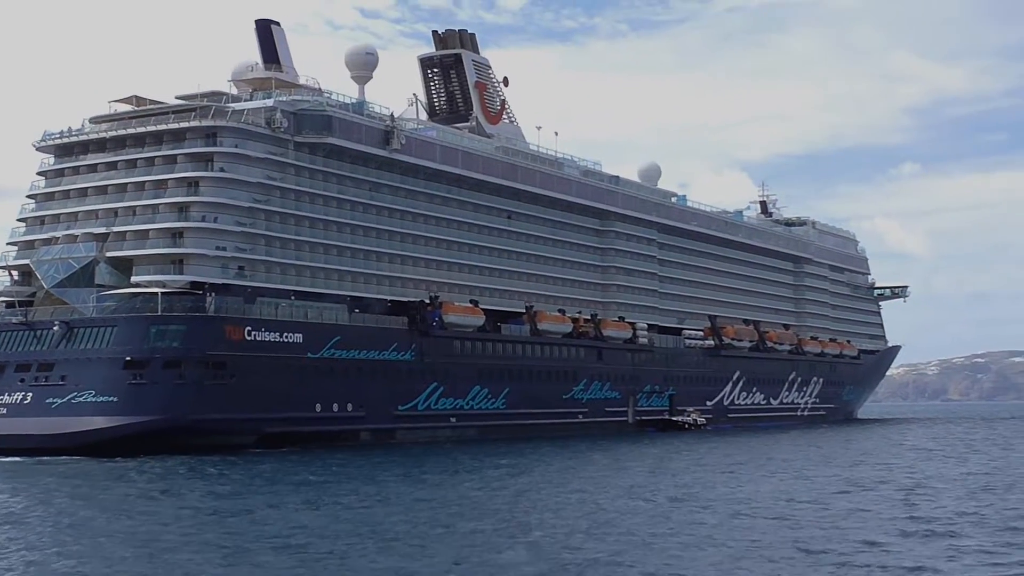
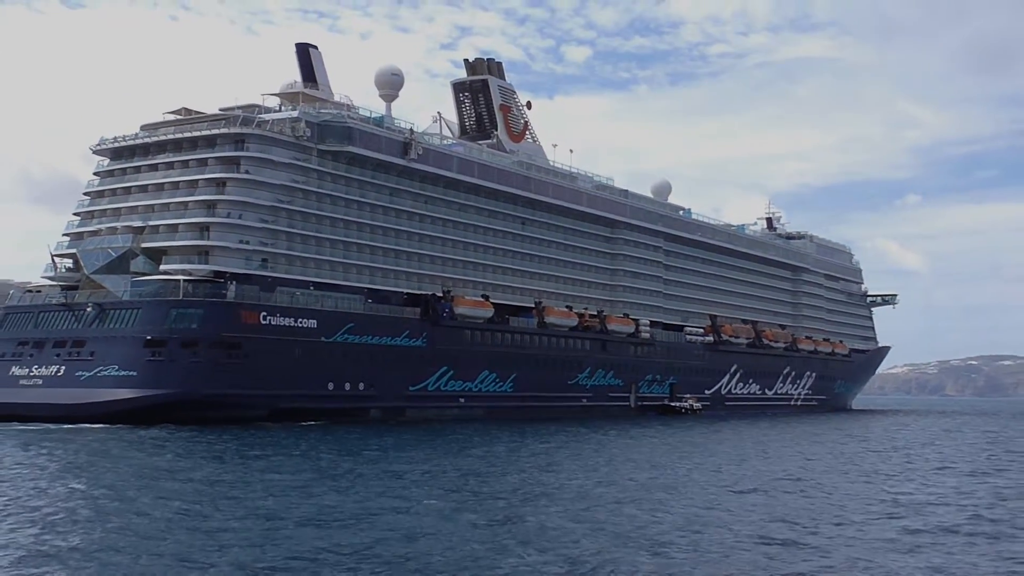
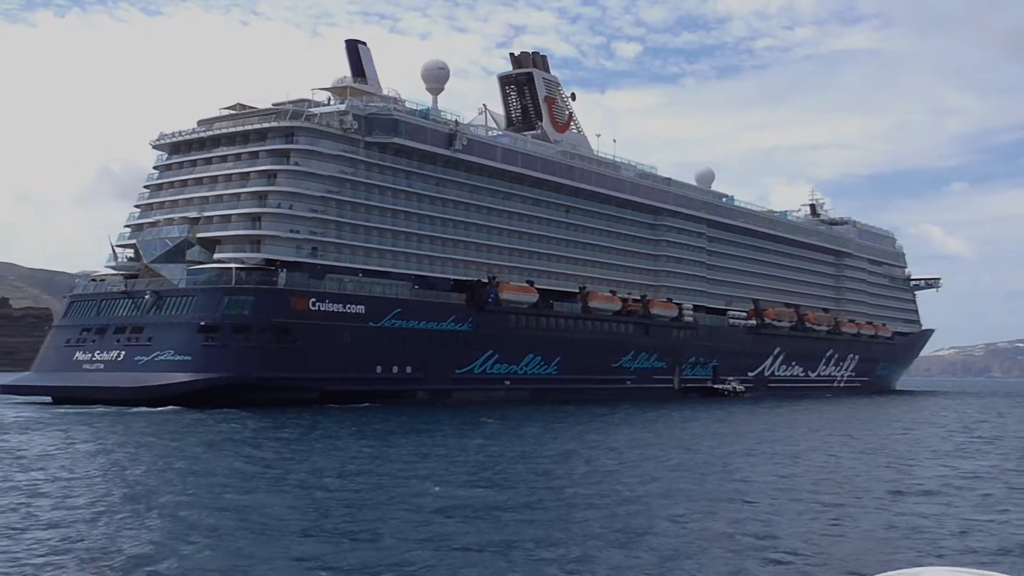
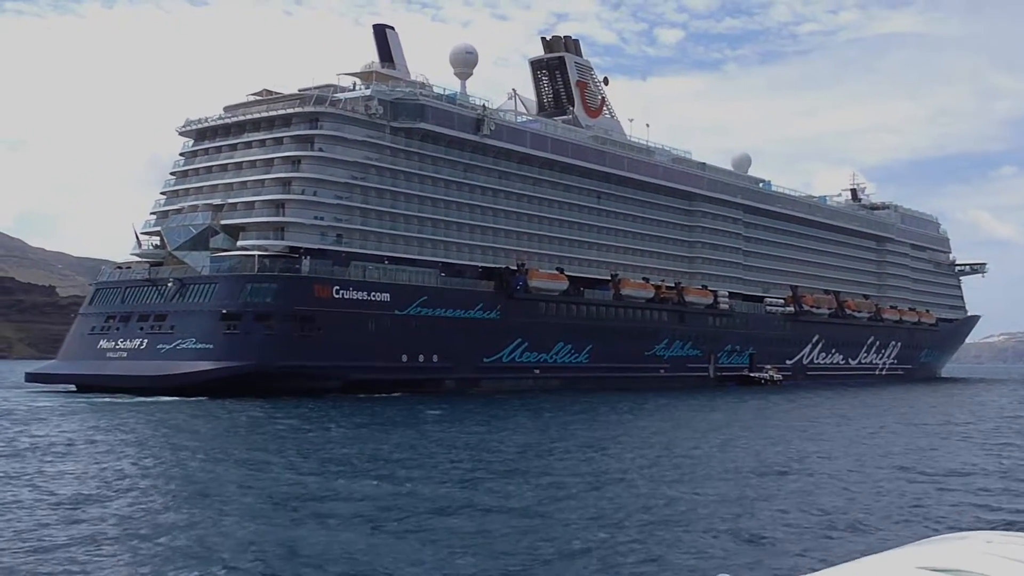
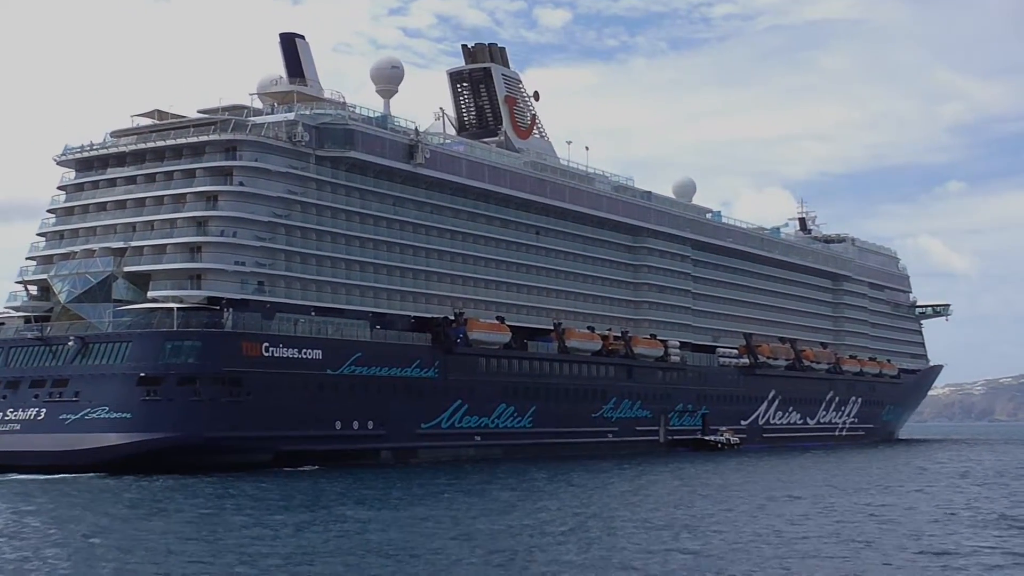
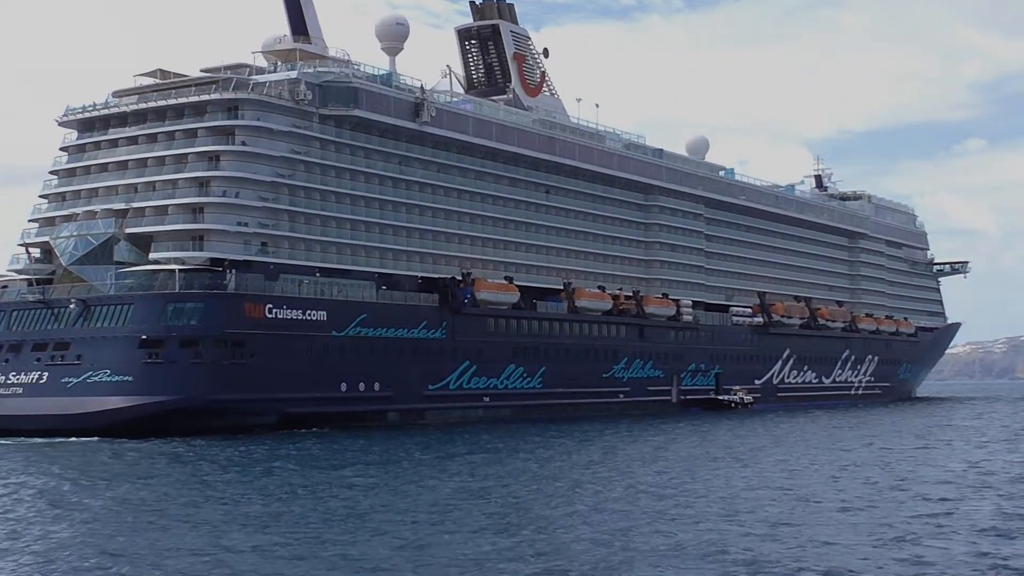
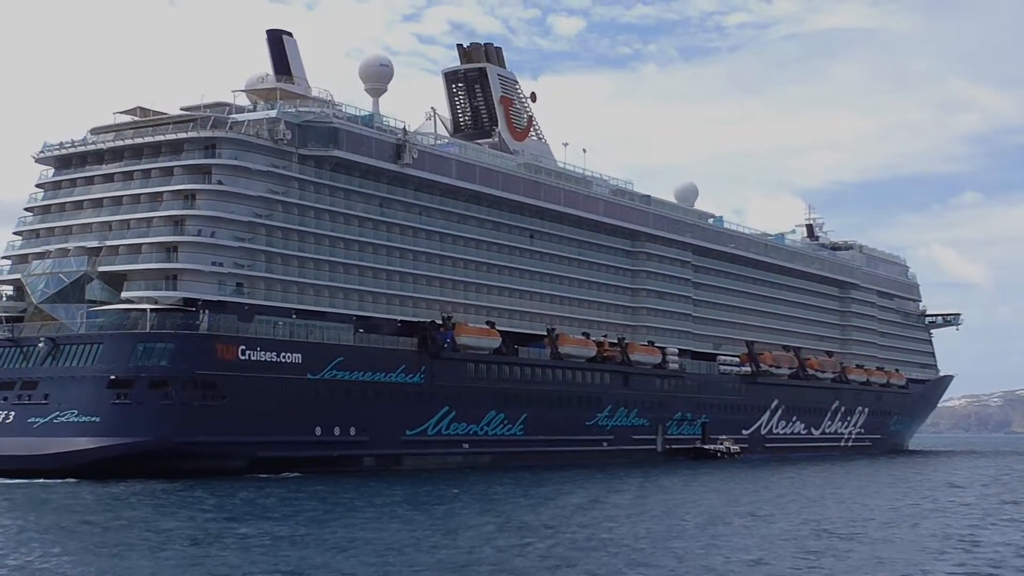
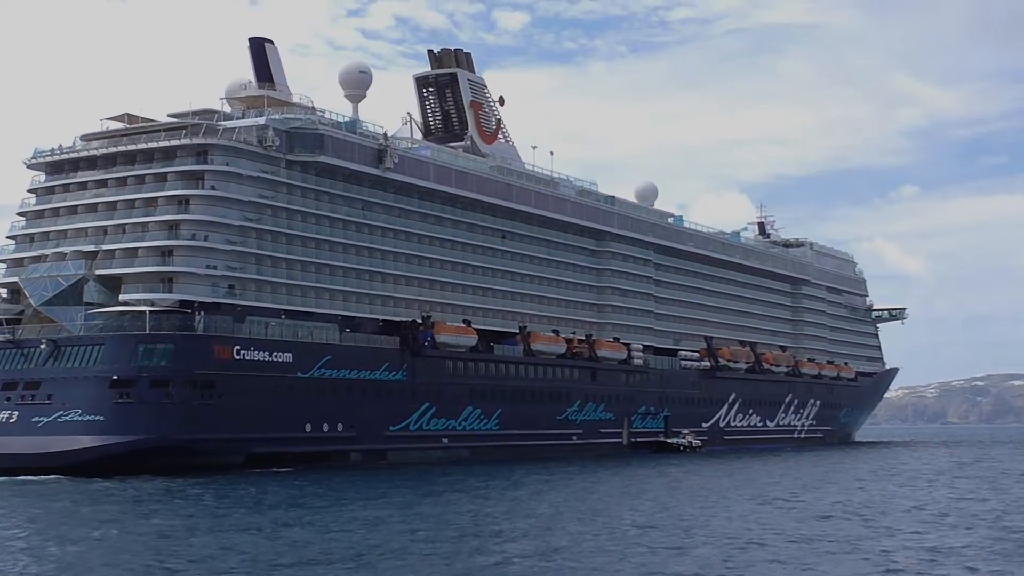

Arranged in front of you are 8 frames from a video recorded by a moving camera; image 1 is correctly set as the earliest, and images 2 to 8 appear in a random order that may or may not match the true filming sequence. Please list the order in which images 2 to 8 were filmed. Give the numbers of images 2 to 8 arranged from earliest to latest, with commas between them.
8, 5, 6, 7, 2, 3, 4
